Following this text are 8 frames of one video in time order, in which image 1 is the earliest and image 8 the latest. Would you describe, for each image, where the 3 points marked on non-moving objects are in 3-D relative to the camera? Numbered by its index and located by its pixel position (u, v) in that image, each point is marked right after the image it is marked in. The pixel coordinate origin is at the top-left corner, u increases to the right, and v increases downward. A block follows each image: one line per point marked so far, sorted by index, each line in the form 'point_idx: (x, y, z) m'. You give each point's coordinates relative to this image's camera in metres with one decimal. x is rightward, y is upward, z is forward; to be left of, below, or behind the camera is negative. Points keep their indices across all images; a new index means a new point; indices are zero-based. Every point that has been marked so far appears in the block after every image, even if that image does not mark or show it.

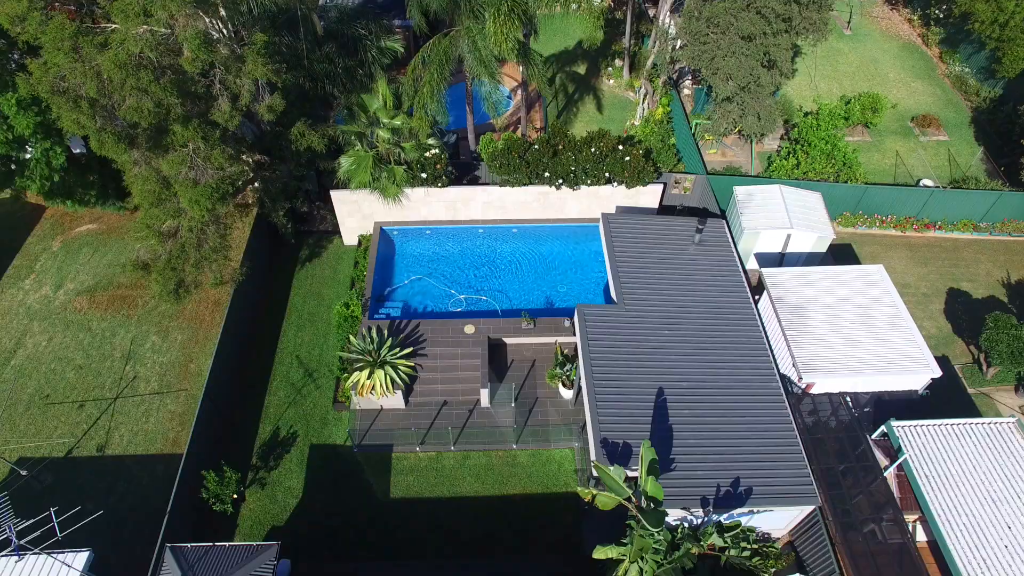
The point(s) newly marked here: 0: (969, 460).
0: (+23.7, -8.7, +18.1) m
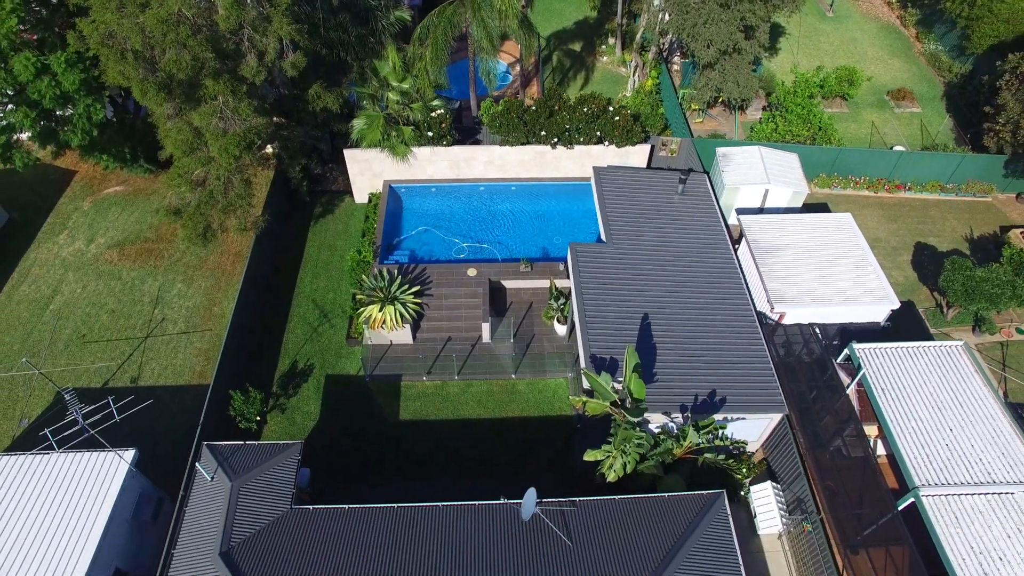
0: (+23.6, -4.9, +20.1) m
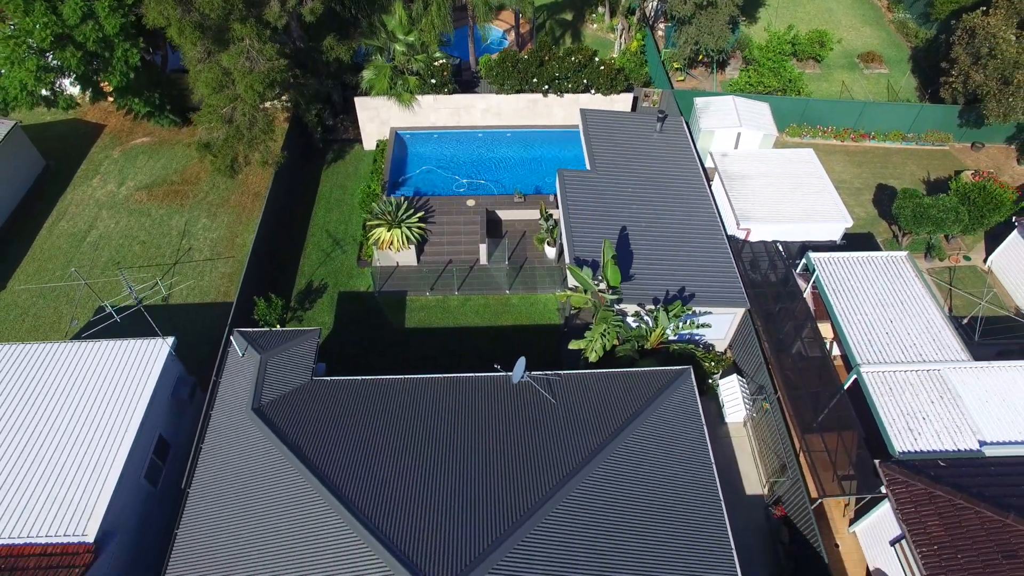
0: (+23.2, +0.7, +22.7) m
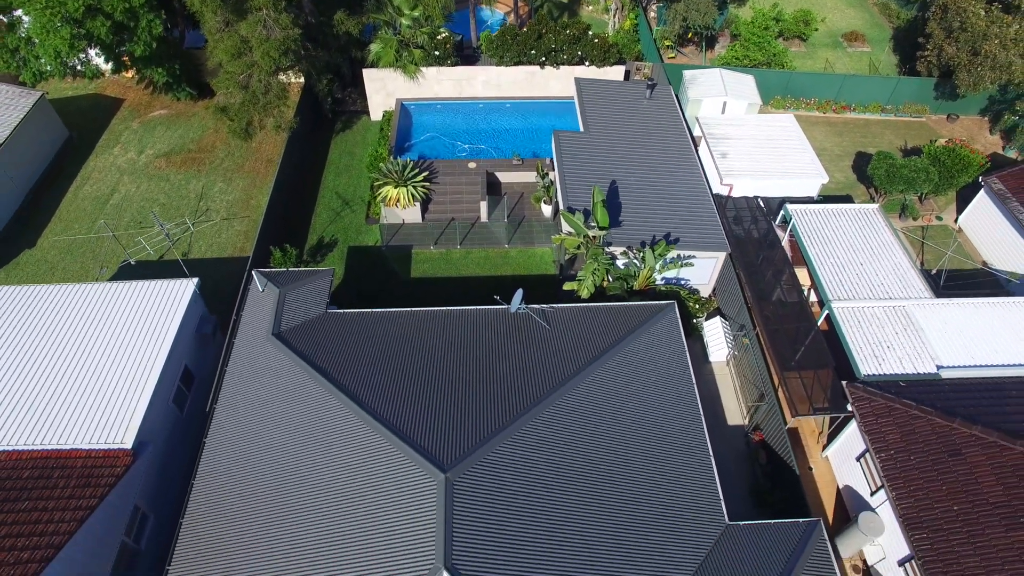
0: (+23.1, +4.3, +24.4) m
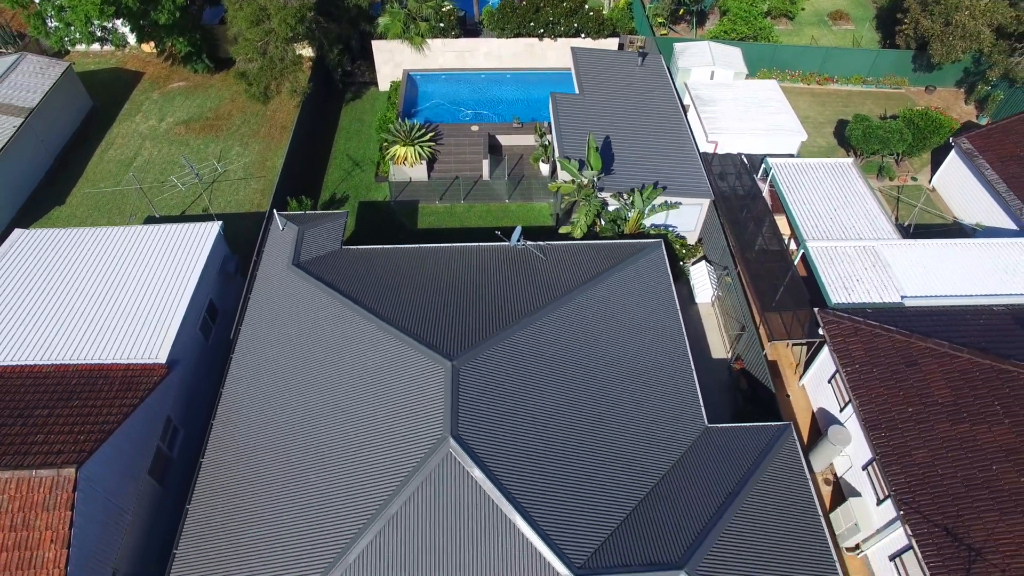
0: (+23.1, +8.3, +26.2) m
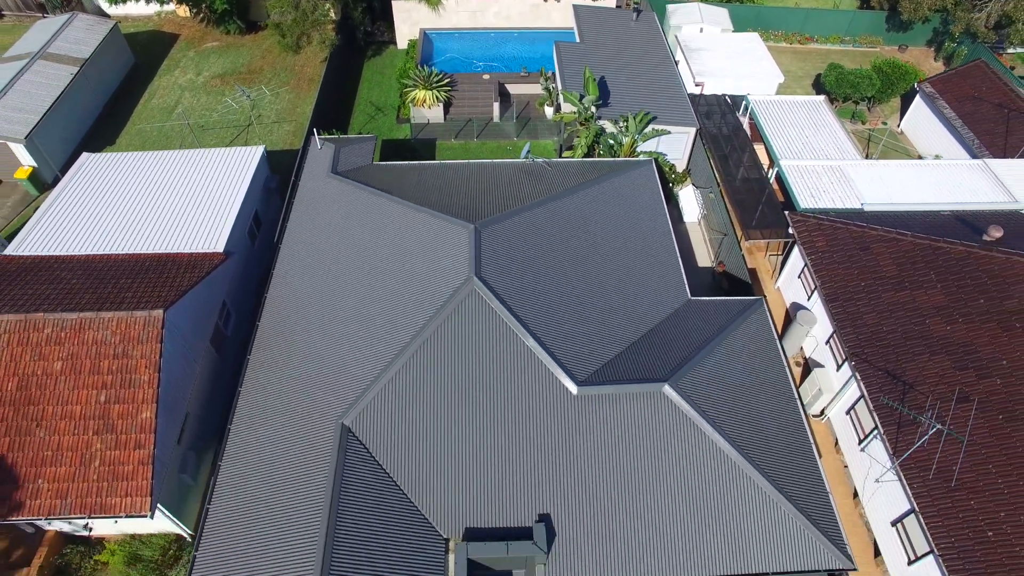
0: (+23.9, +14.9, +29.5) m
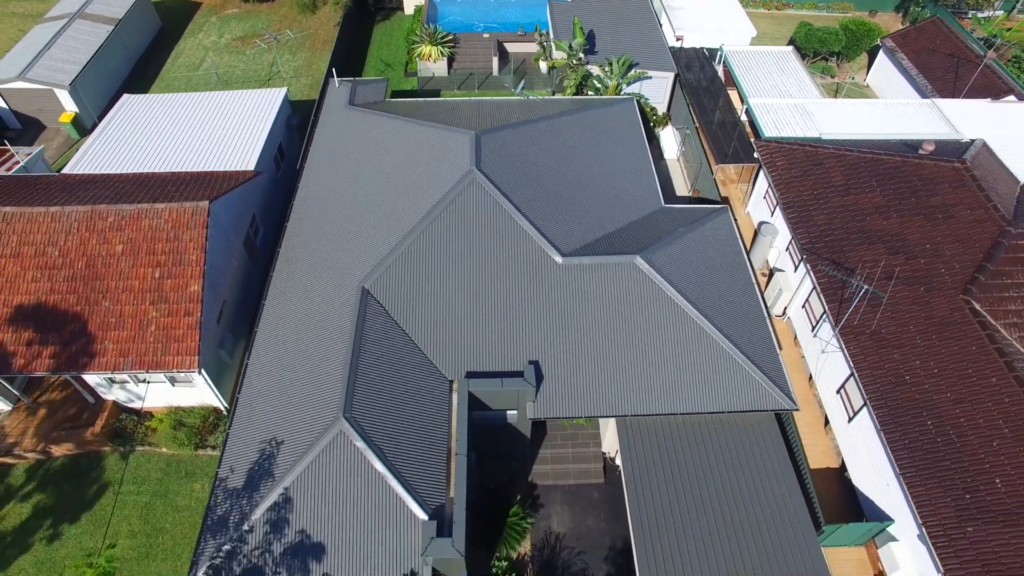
0: (+23.6, +21.3, +32.6) m
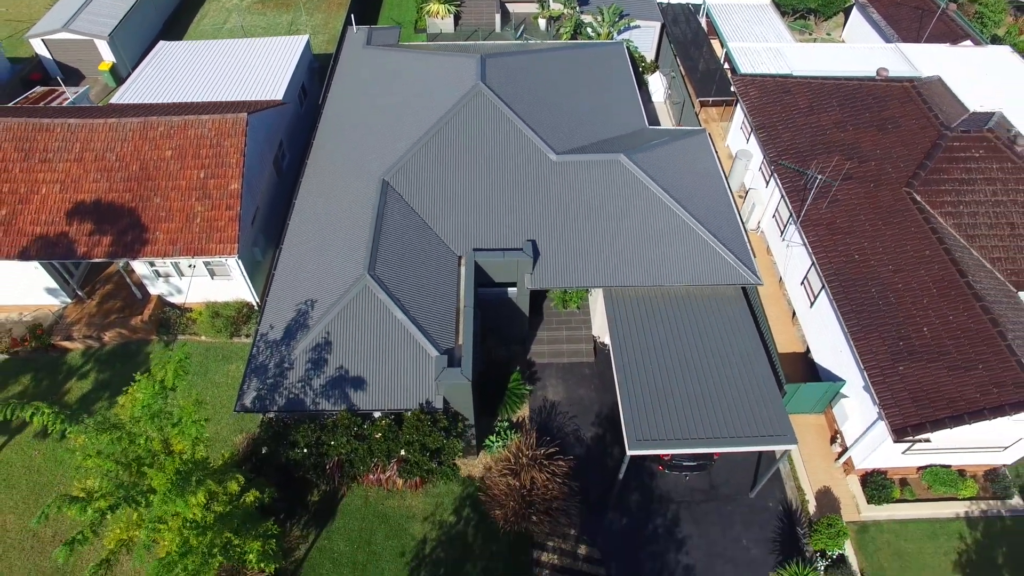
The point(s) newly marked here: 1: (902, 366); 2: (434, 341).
0: (+23.7, +28.2, +35.6) m
1: (+21.6, -4.3, +19.1) m
2: (-4.4, -3.0, +19.5) m
